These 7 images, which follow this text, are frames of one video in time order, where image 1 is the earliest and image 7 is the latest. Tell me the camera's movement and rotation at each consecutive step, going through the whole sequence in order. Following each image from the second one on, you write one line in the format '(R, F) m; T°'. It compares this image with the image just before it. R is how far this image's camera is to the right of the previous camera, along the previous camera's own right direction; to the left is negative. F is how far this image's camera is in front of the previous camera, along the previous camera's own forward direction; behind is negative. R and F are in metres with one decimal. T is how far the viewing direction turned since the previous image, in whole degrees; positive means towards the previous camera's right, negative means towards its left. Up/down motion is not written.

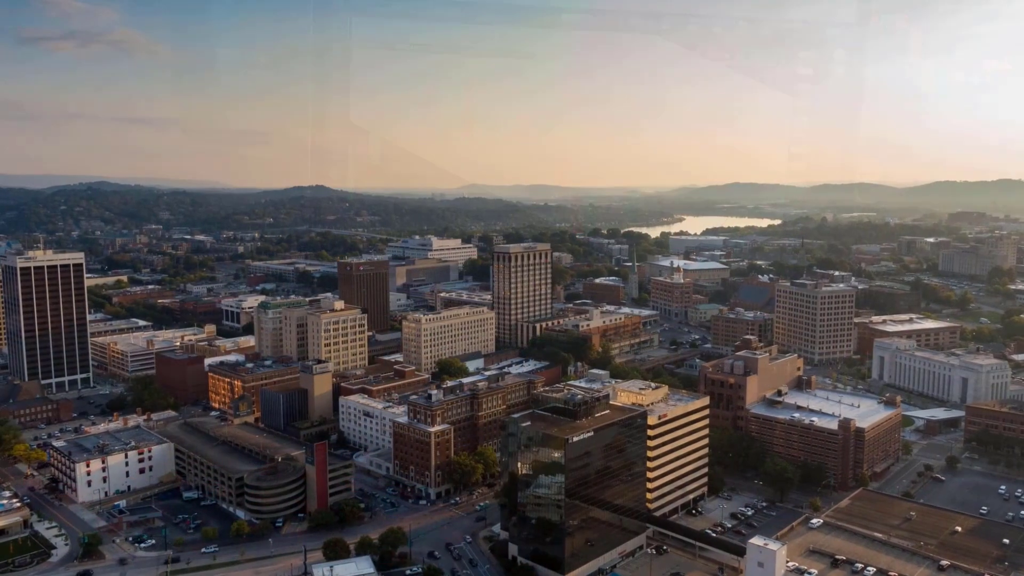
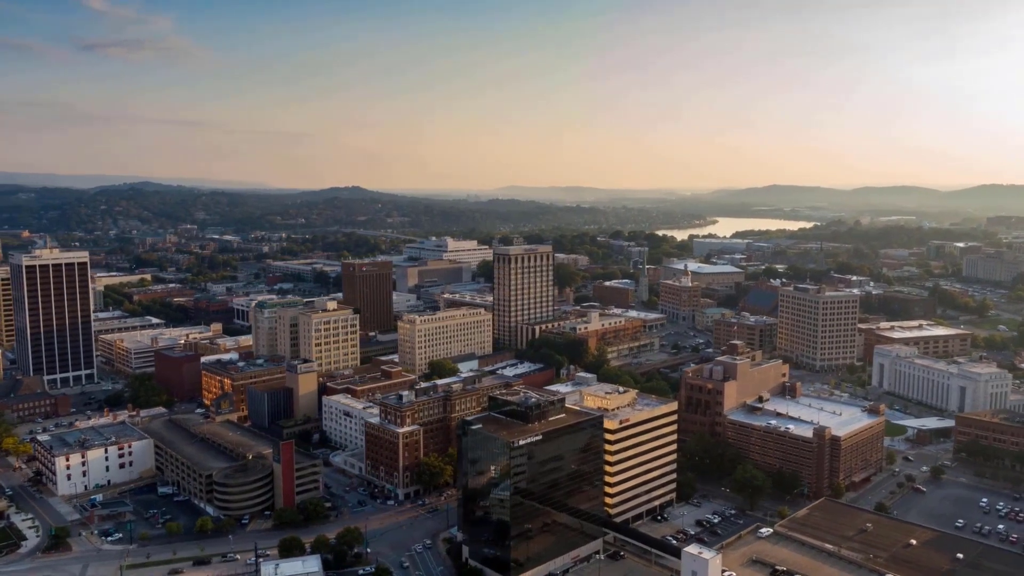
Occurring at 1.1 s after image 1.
(+3.7, +0.1) m; -3°
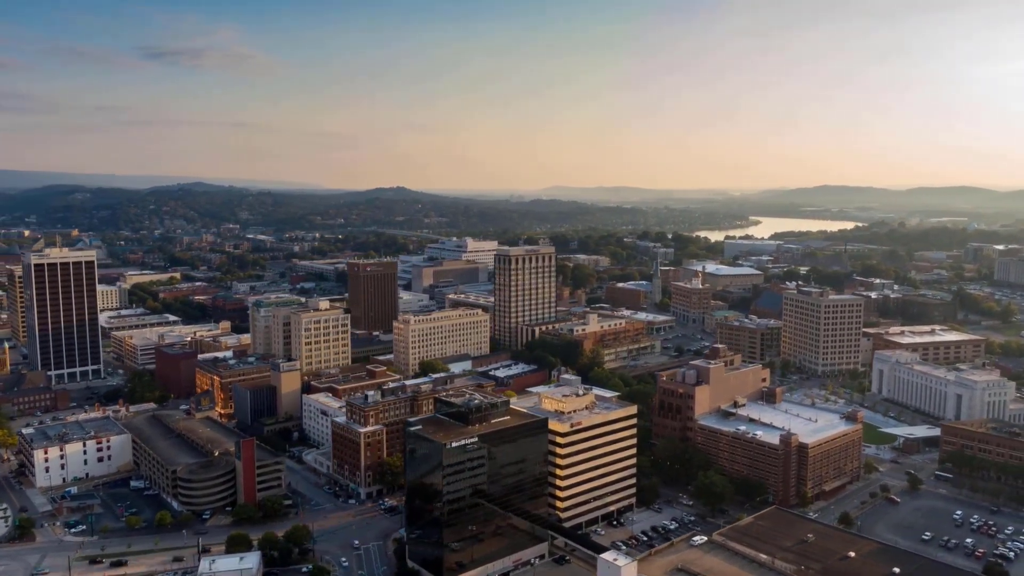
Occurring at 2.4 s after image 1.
(+4.6, +0.3) m; -3°
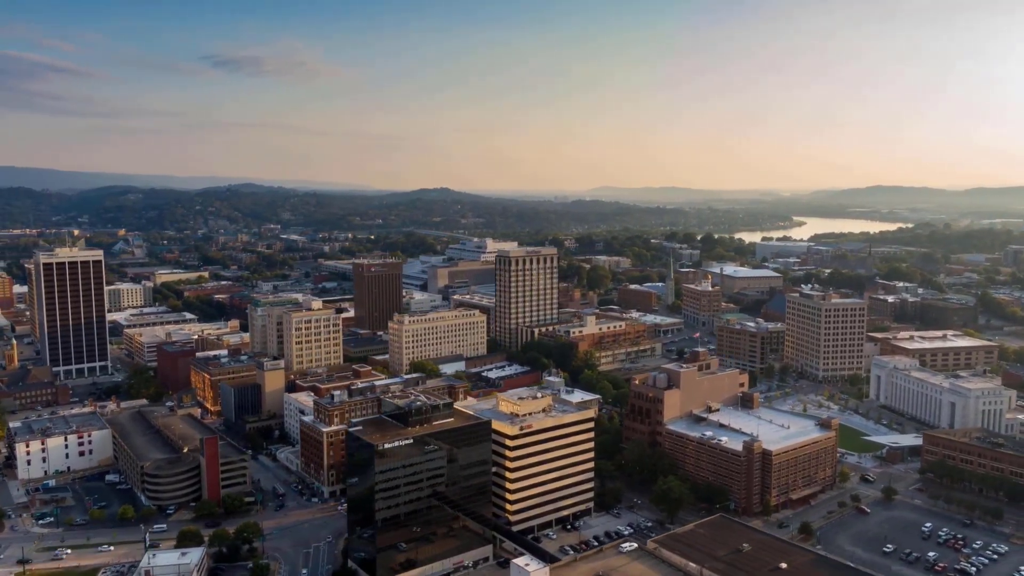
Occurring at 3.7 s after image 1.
(+4.6, +0.3) m; -3°
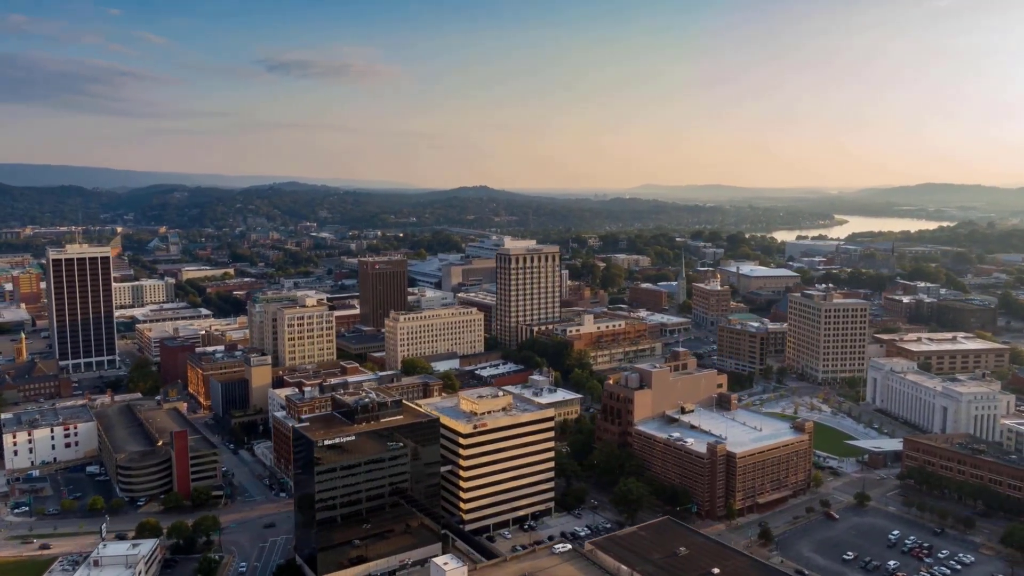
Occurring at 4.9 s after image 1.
(+4.2, +0.2) m; -3°
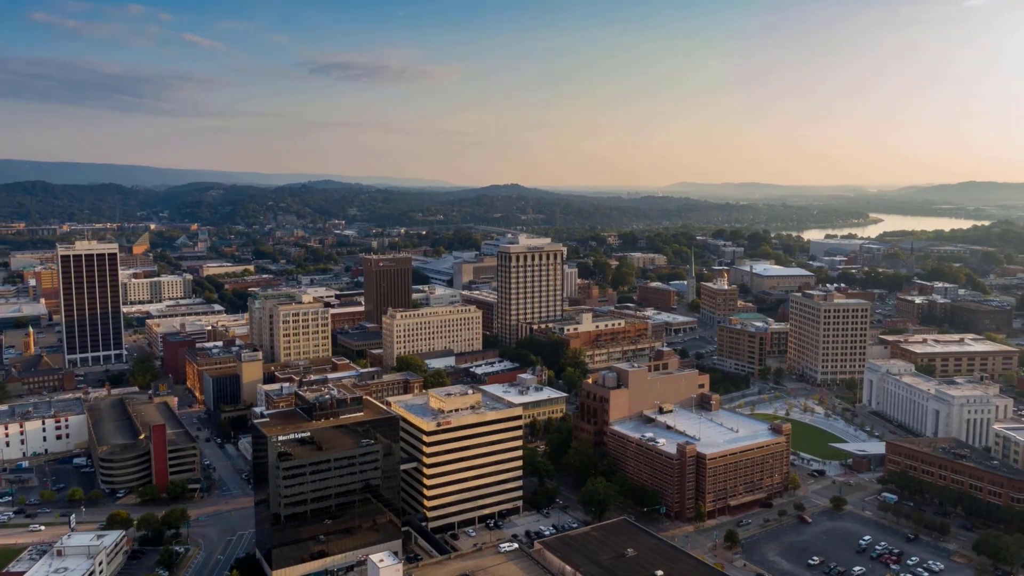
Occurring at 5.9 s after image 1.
(+3.3, +0.2) m; -2°
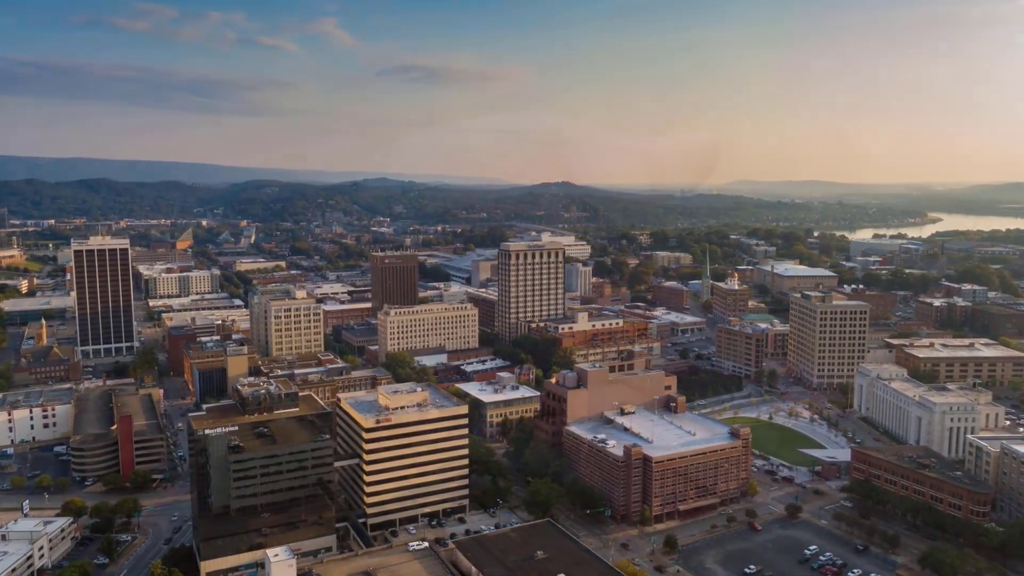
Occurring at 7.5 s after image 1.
(+5.5, +0.4) m; -4°
